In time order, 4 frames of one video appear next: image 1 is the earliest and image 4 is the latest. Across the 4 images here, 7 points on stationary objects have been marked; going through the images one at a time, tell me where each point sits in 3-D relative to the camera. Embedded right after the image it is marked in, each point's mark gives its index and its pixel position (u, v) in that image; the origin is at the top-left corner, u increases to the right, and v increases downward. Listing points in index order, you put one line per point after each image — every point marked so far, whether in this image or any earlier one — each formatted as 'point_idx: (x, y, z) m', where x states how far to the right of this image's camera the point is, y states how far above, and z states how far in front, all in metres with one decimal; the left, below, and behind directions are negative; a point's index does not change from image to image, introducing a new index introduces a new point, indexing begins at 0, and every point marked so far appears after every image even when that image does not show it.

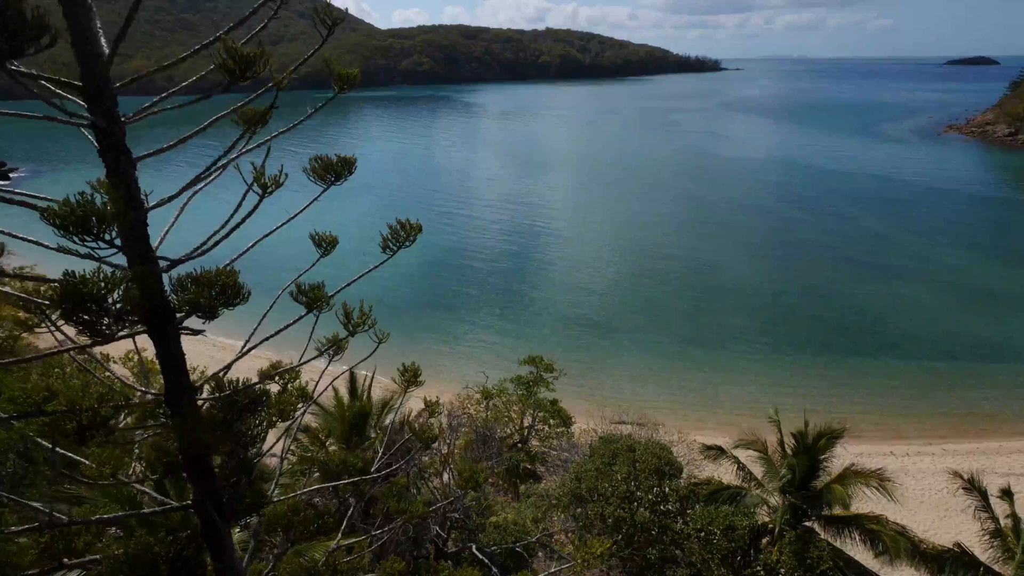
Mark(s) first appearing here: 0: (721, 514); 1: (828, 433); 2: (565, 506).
0: (+2.8, -3.1, +8.3) m
1: (+4.2, -2.0, +8.1) m
2: (+0.8, -3.4, +9.4) m
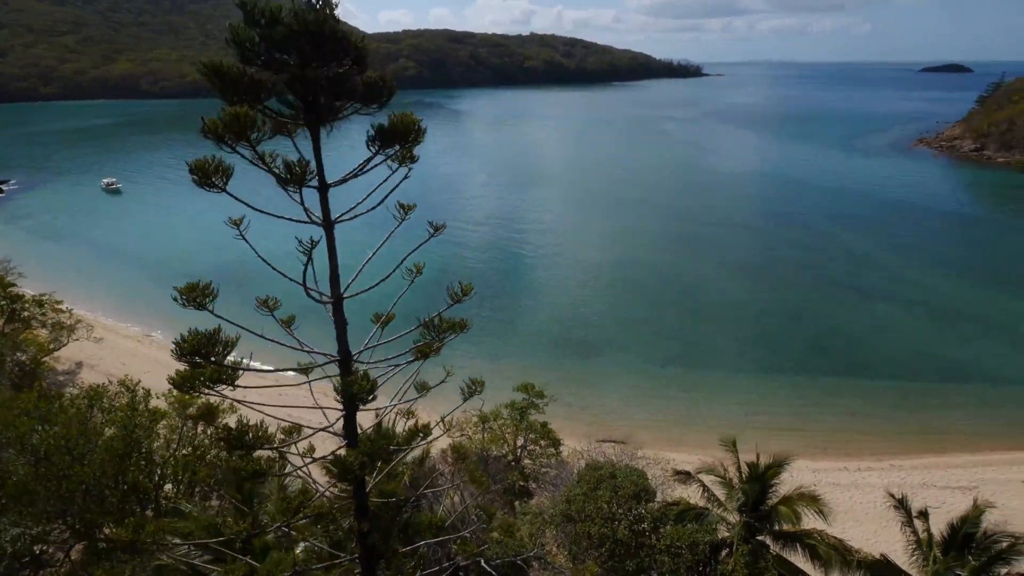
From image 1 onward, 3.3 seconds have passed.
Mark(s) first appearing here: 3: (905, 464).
0: (+2.8, -3.9, +9.7) m
1: (+4.2, -2.7, +9.6) m
2: (+0.8, -4.2, +10.8) m
3: (+10.5, -4.7, +16.2) m
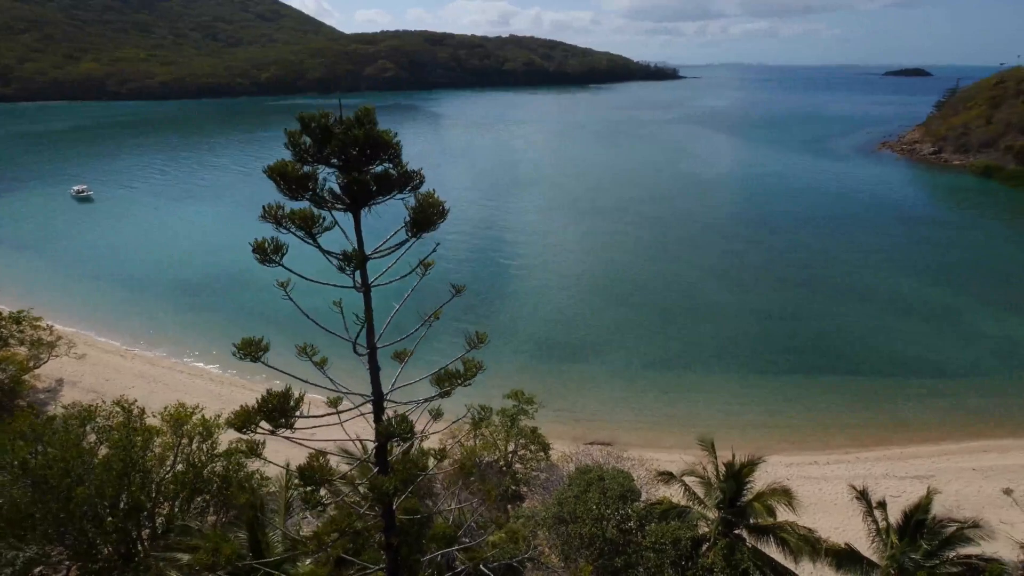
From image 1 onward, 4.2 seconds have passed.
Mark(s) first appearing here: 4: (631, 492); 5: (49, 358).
0: (+2.7, -4.1, +10.5) m
1: (+4.1, -3.0, +10.5) m
2: (+0.7, -4.5, +11.6) m
3: (+10.2, -4.8, +17.4) m
4: (+2.2, -3.9, +11.5) m
5: (-14.7, -2.2, +19.5) m
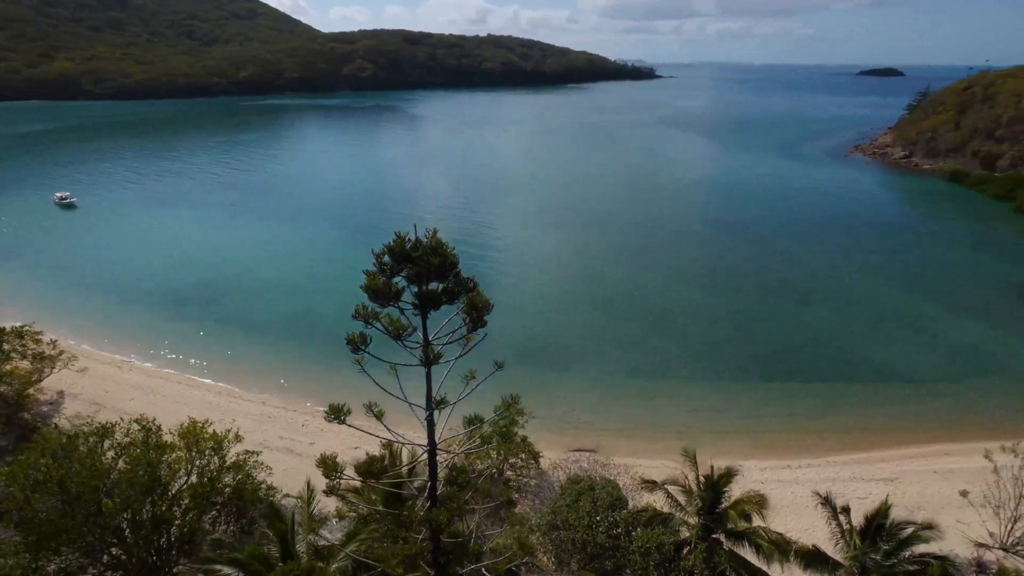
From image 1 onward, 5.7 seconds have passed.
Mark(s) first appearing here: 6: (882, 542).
0: (+2.6, -4.6, +11.3) m
1: (+4.0, -3.4, +11.3) m
2: (+0.6, -4.9, +12.4) m
3: (+9.9, -5.1, +18.4) m
4: (+2.1, -4.3, +12.3) m
5: (-15.1, -2.8, +19.8) m
6: (+6.3, -4.3, +10.3) m
